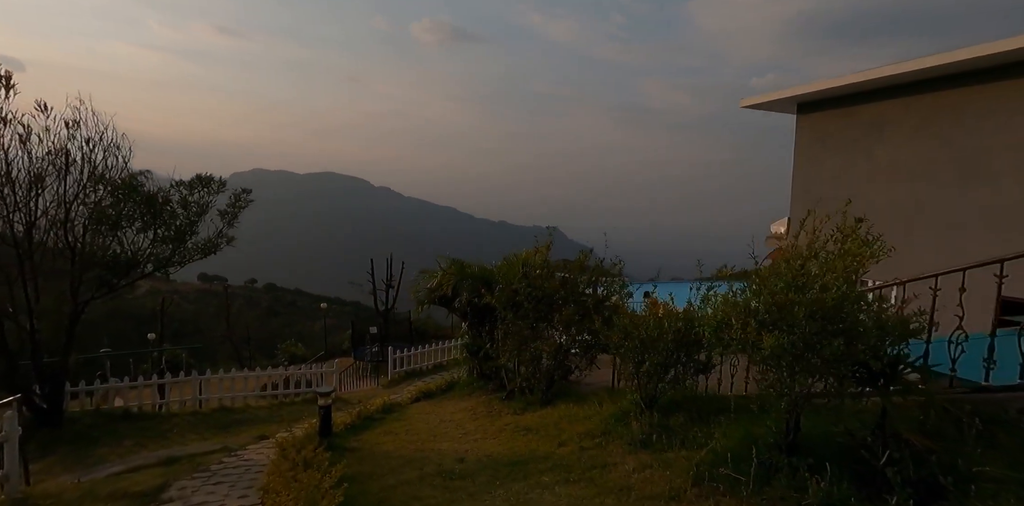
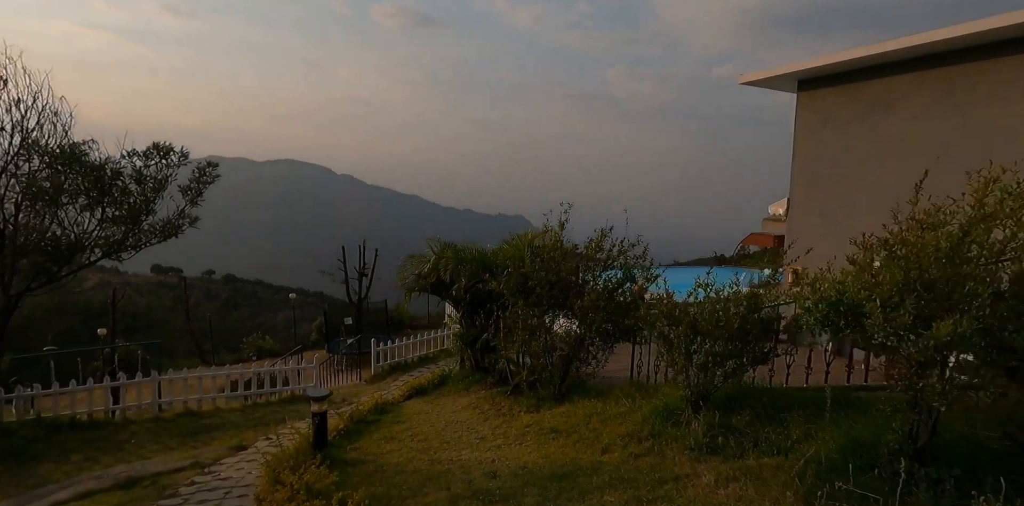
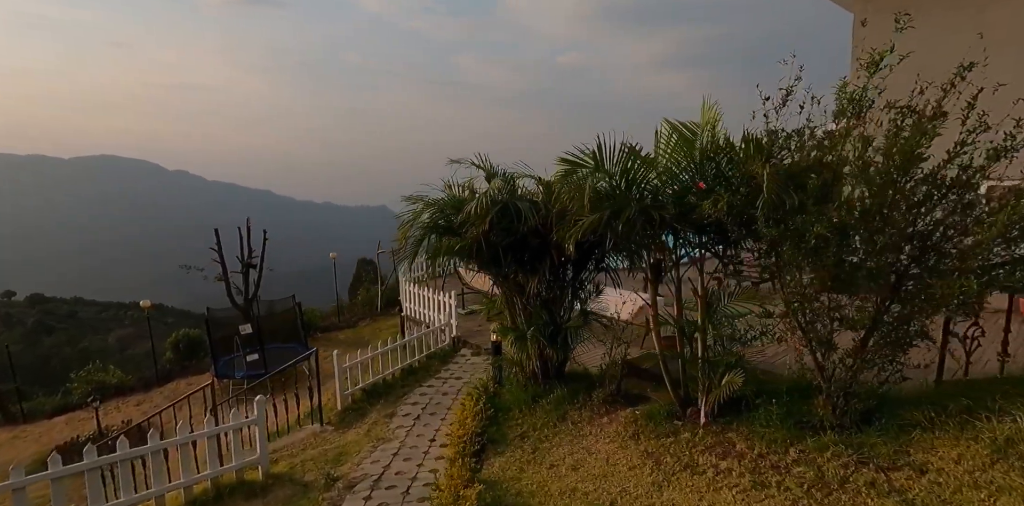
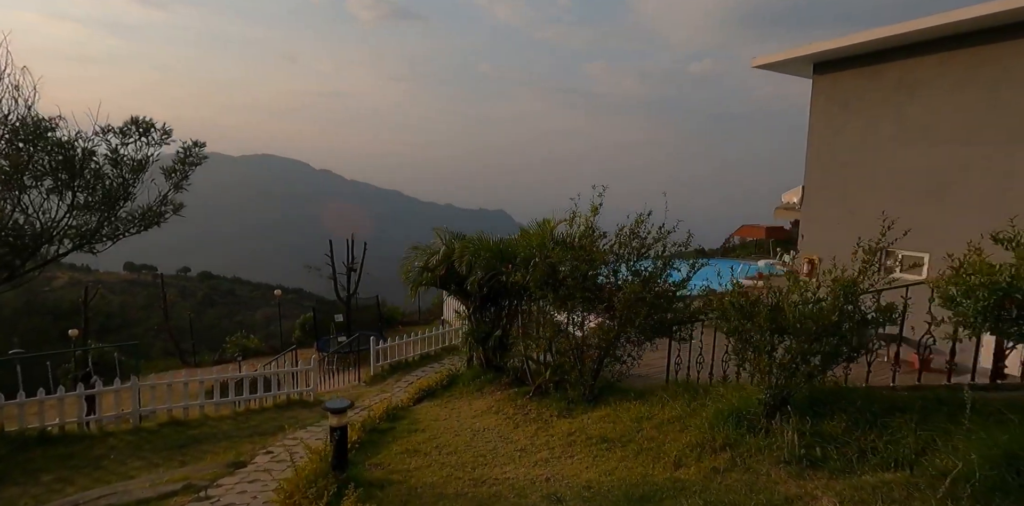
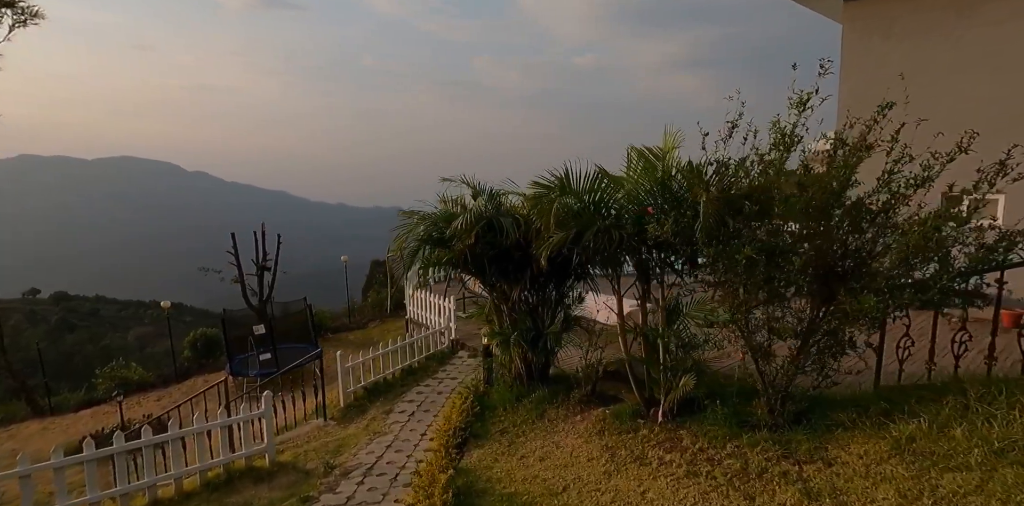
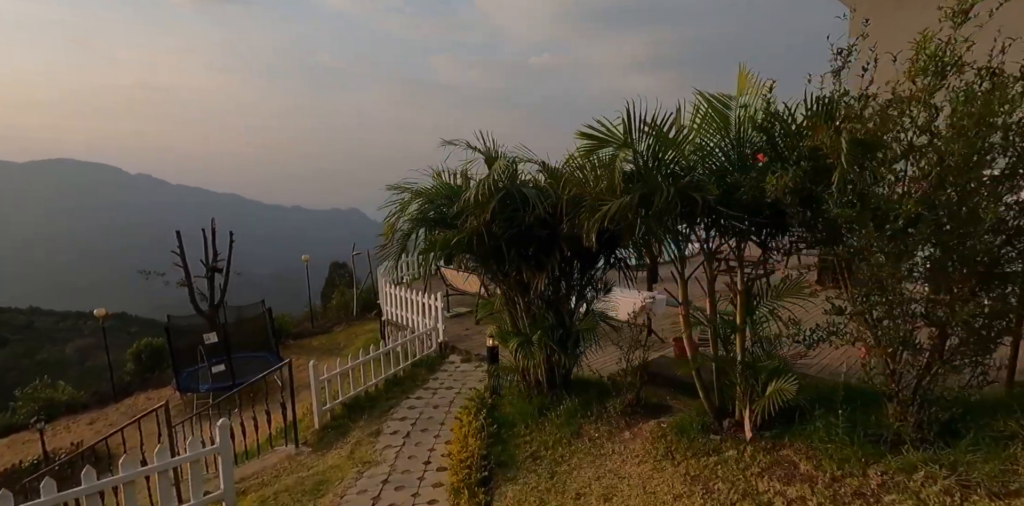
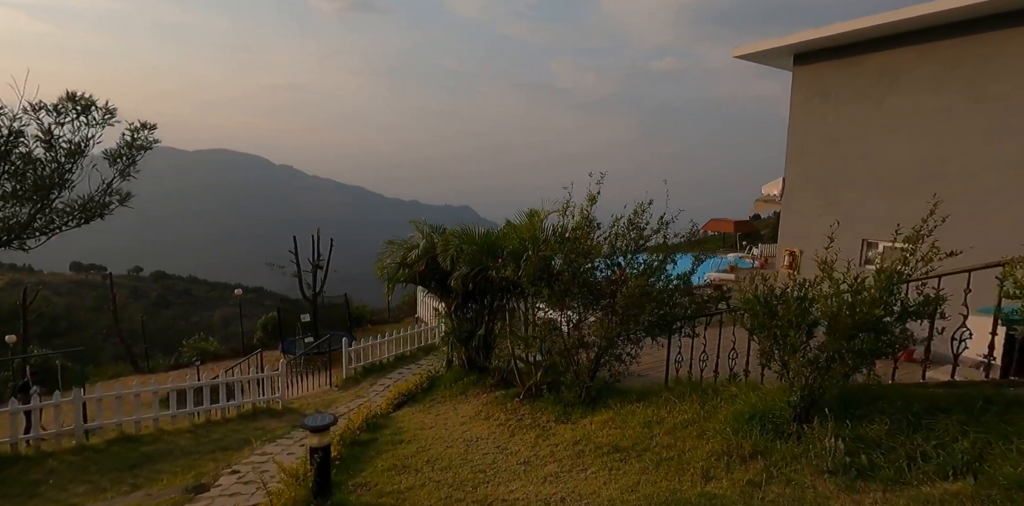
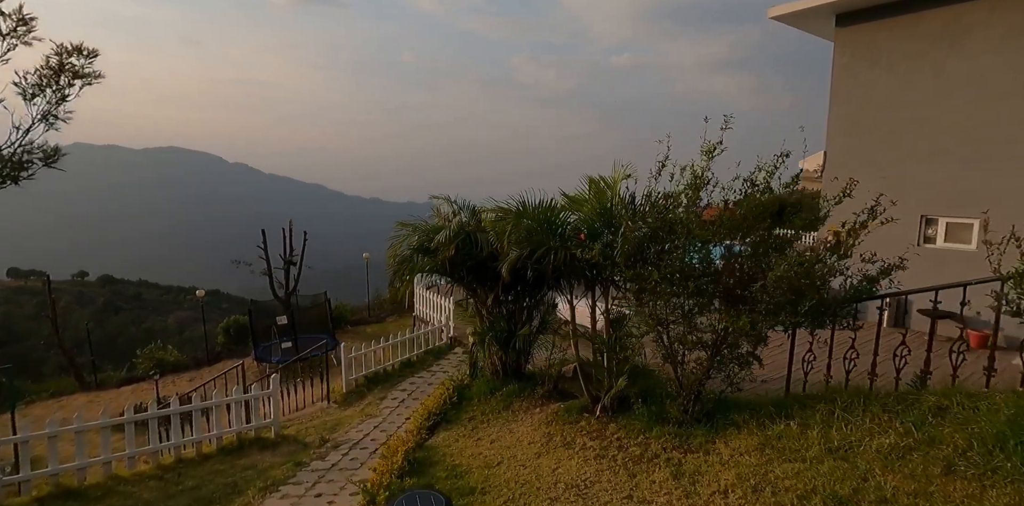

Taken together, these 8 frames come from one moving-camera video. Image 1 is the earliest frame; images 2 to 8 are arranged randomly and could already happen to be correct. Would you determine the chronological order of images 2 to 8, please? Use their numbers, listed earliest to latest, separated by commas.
2, 4, 7, 8, 5, 3, 6
